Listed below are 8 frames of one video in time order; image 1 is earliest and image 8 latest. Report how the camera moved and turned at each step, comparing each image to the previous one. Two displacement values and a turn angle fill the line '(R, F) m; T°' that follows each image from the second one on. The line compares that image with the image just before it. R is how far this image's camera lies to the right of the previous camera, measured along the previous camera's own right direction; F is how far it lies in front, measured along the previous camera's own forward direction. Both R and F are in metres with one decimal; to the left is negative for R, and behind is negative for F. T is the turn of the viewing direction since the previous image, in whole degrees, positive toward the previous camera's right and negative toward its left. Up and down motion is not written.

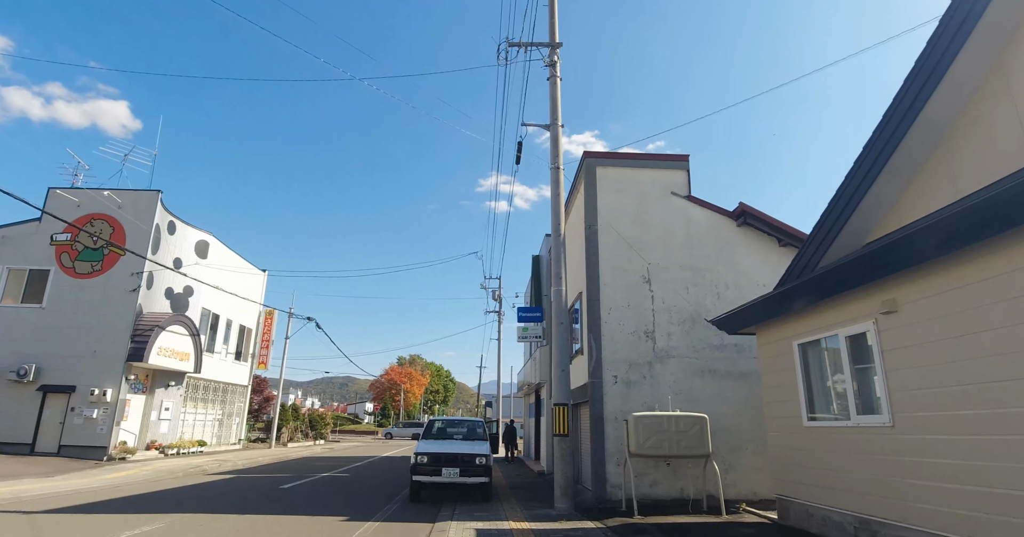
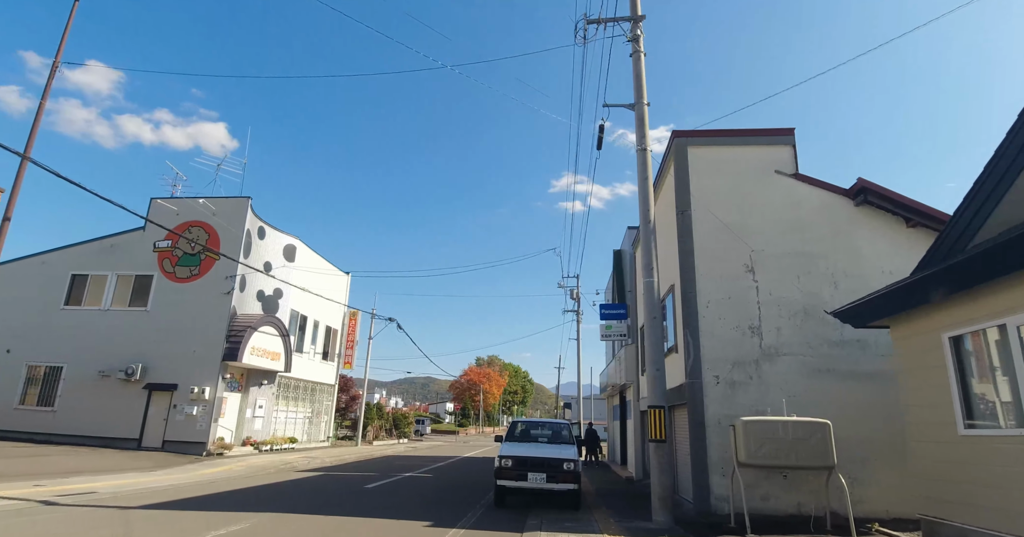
(-0.2, +0.7) m; -8°
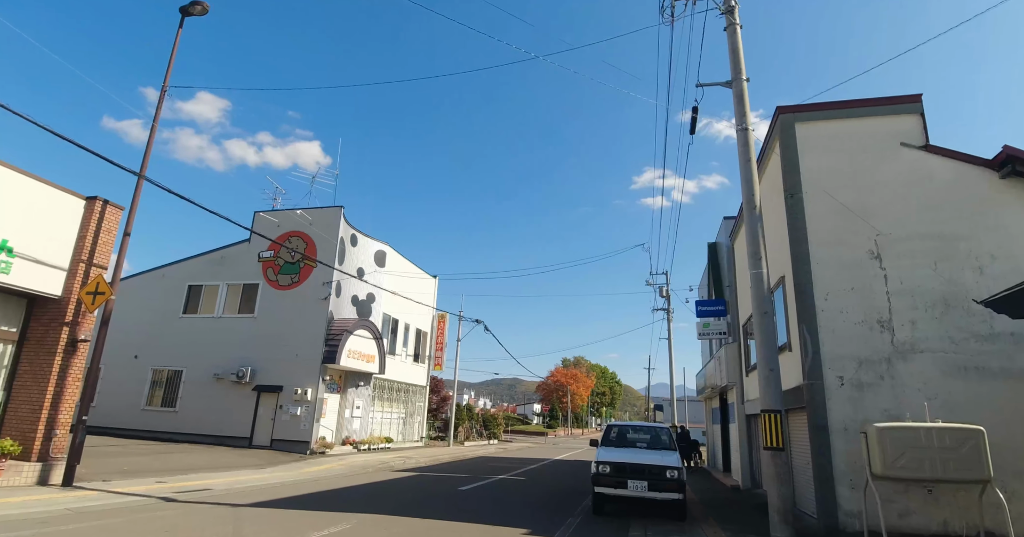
(-0.2, +0.4) m; -9°
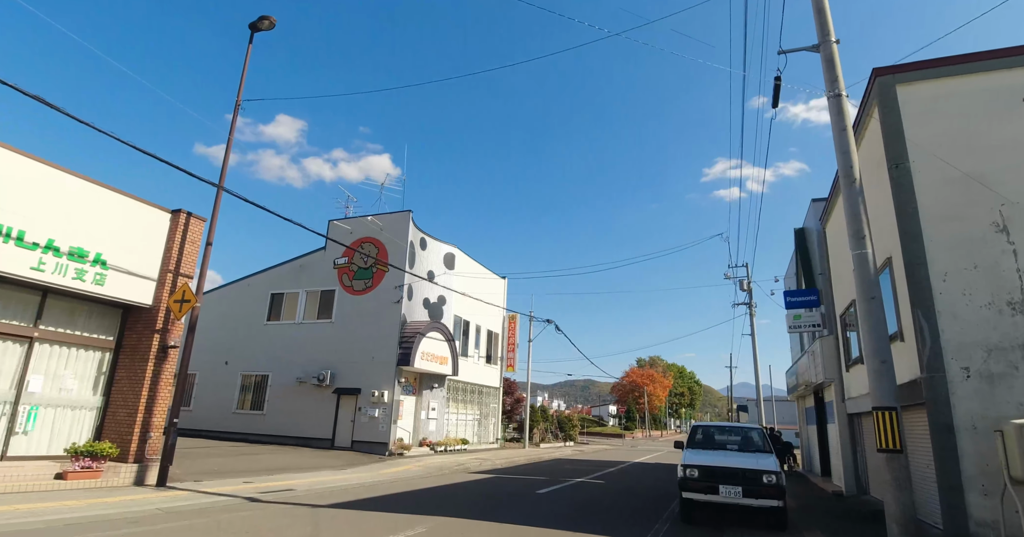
(0.0, +0.4) m; -7°
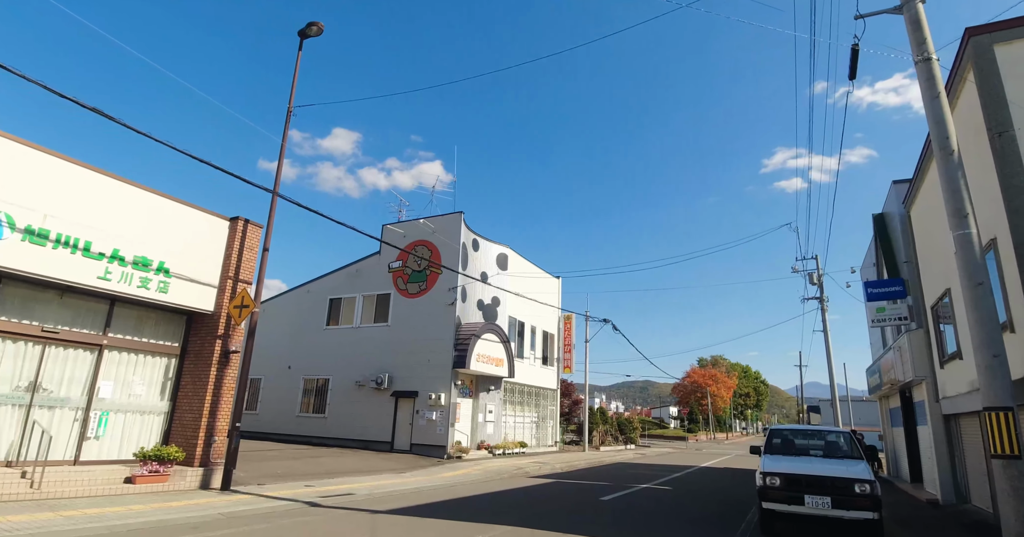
(-0.1, +0.5) m; -5°
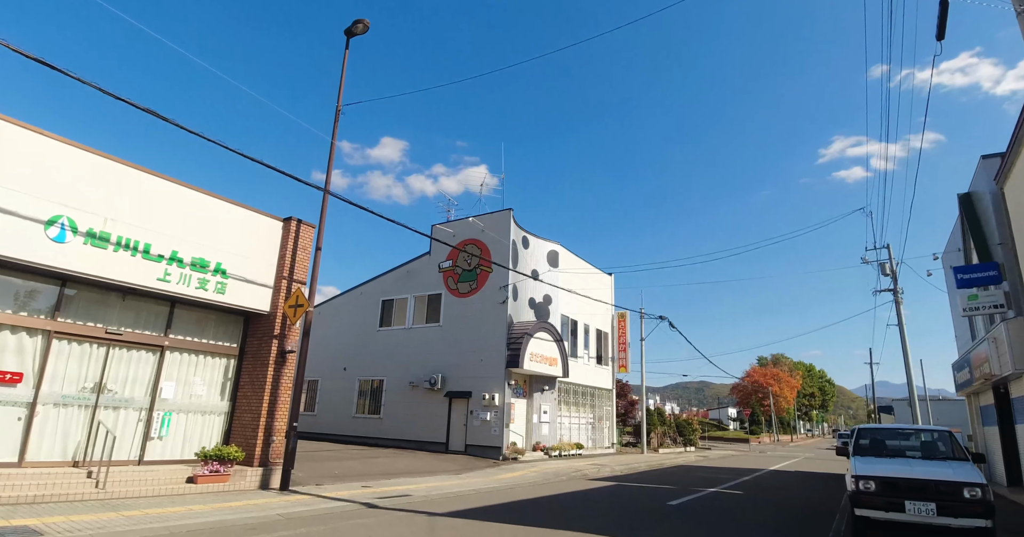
(-0.1, +0.5) m; -5°
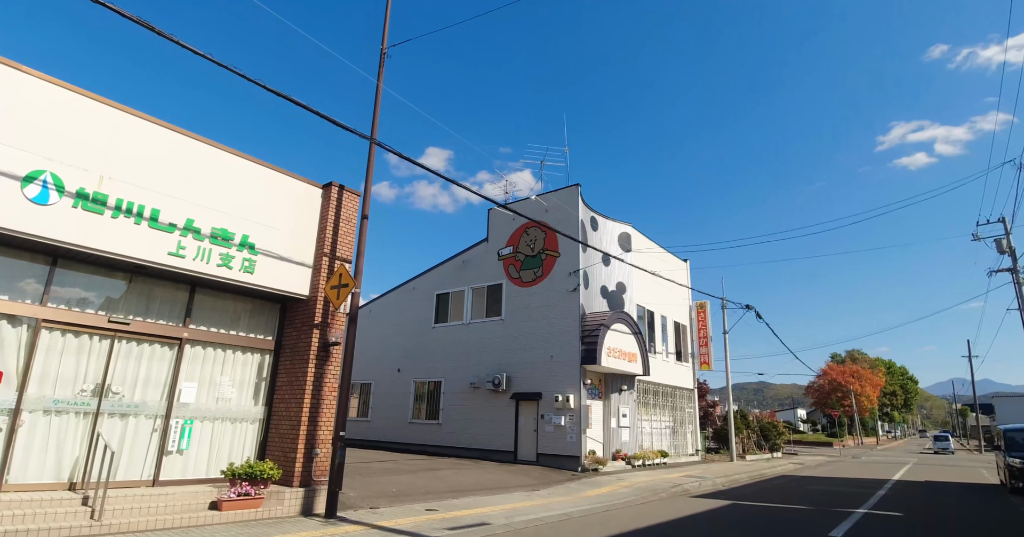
(-0.8, +2.4) m; -5°
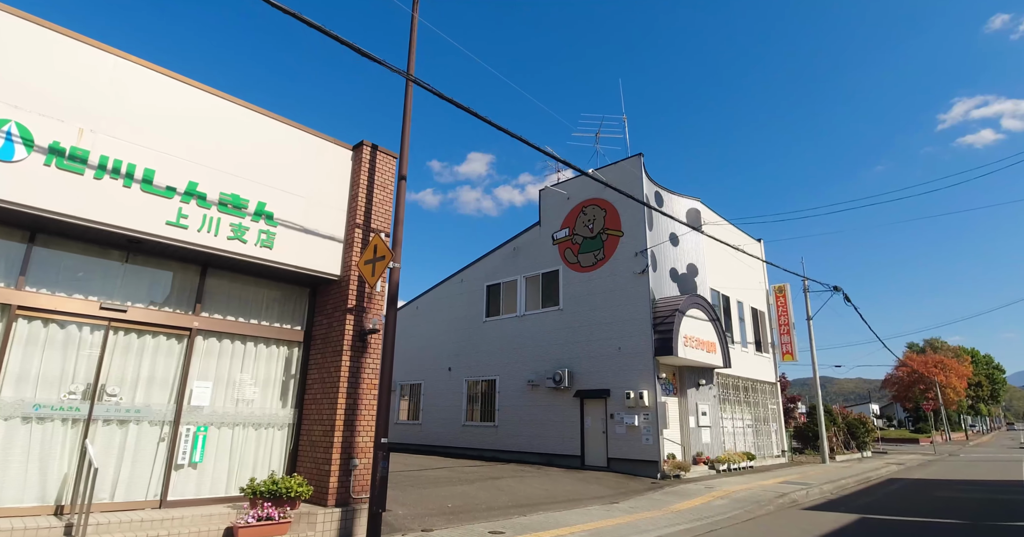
(-0.4, +1.8) m; -5°
